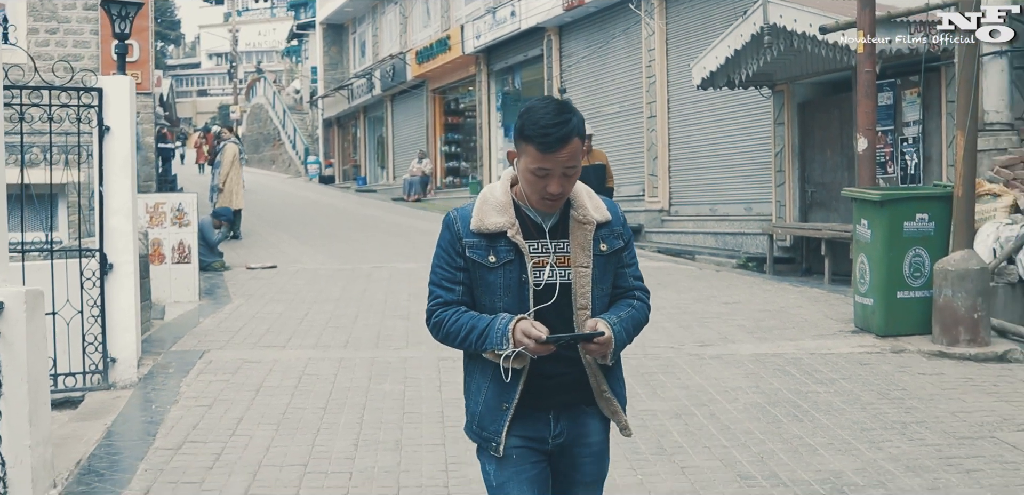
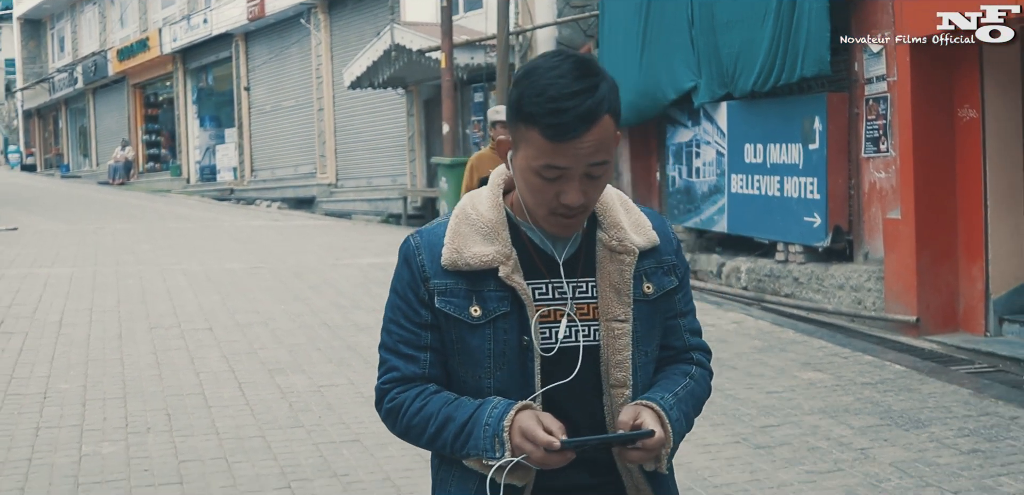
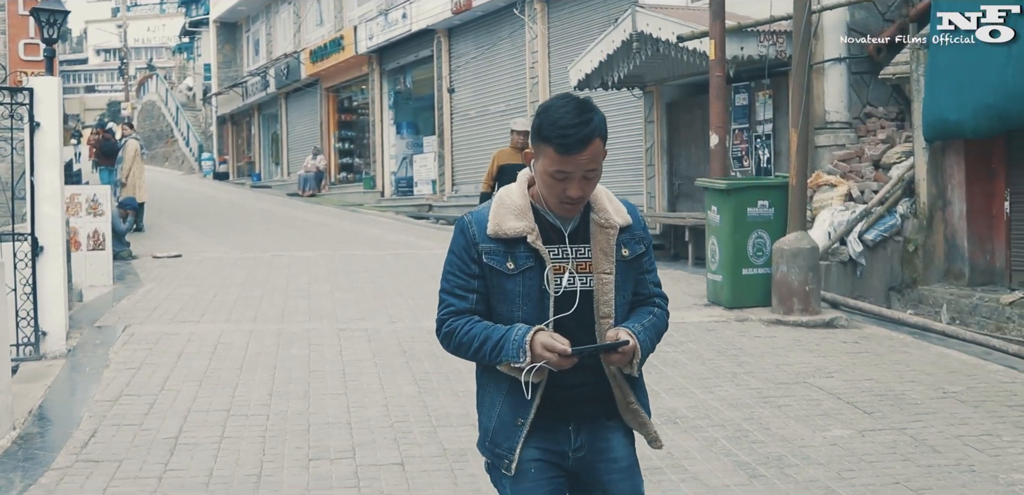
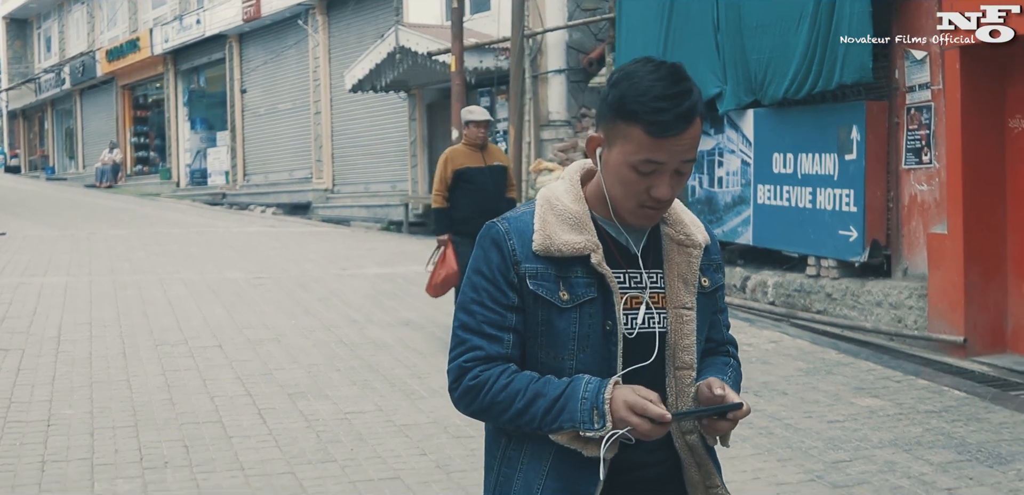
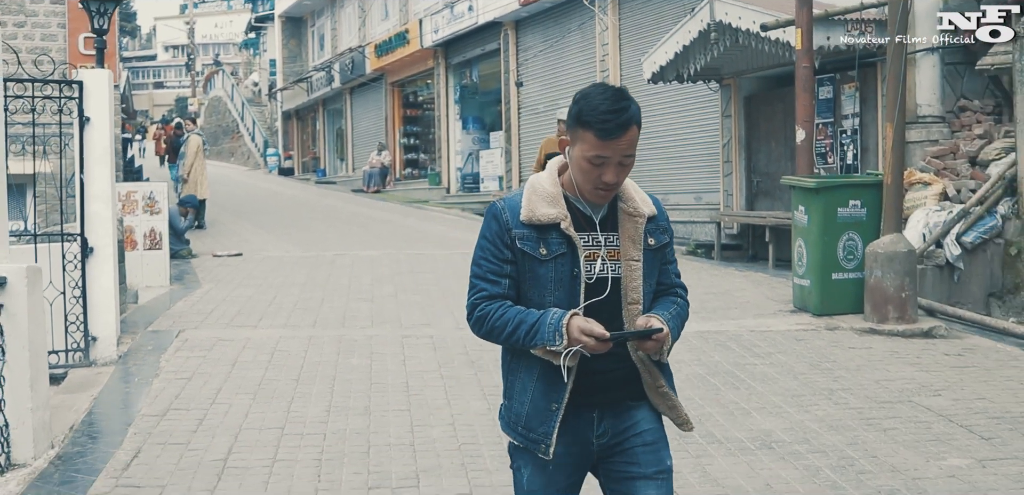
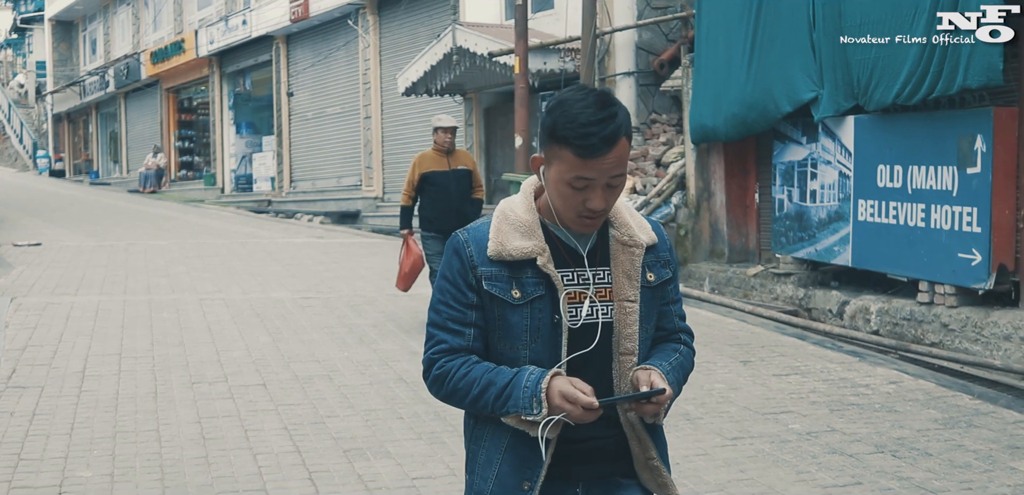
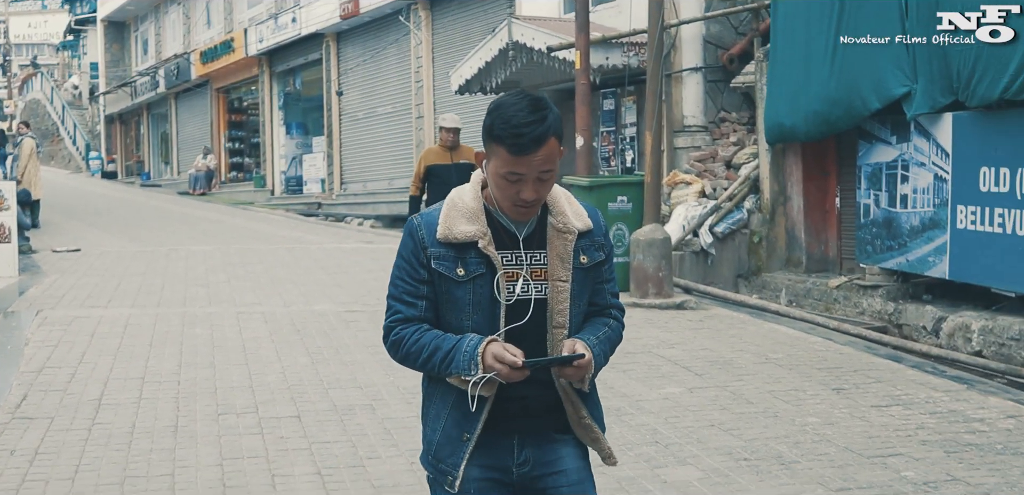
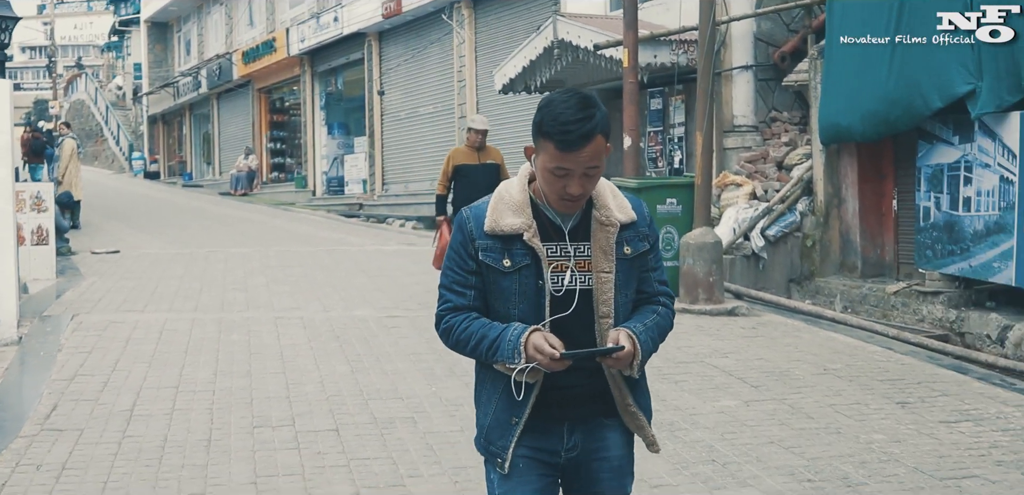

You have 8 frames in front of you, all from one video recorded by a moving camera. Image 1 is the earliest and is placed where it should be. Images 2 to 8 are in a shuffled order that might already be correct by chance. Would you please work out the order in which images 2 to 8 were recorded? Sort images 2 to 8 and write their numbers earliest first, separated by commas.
5, 3, 8, 7, 6, 4, 2
